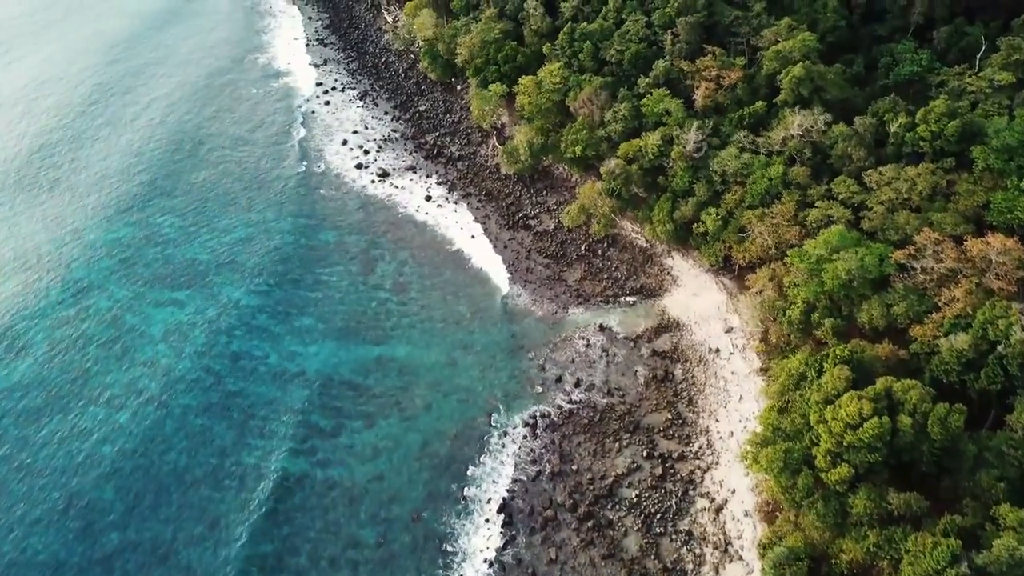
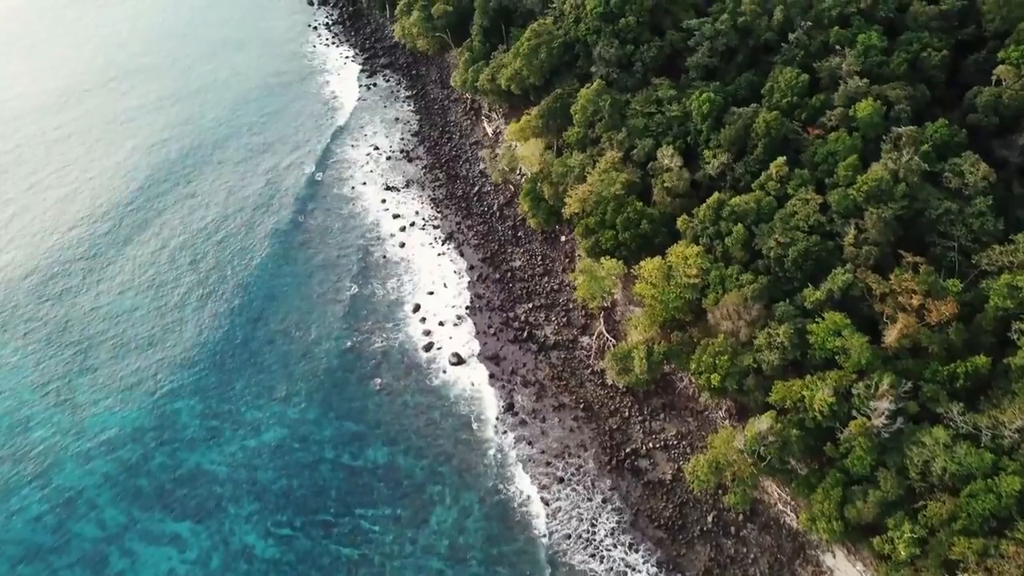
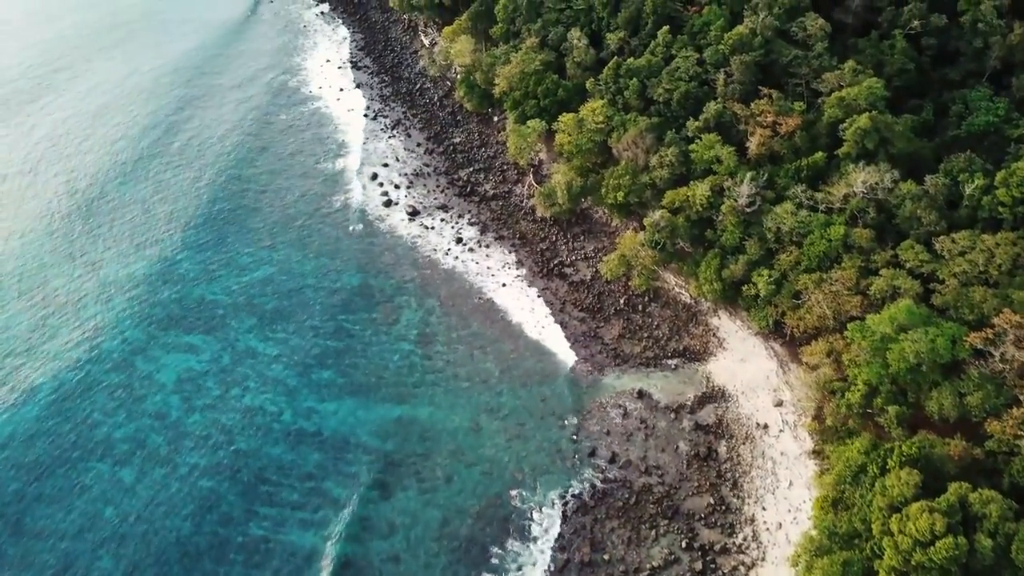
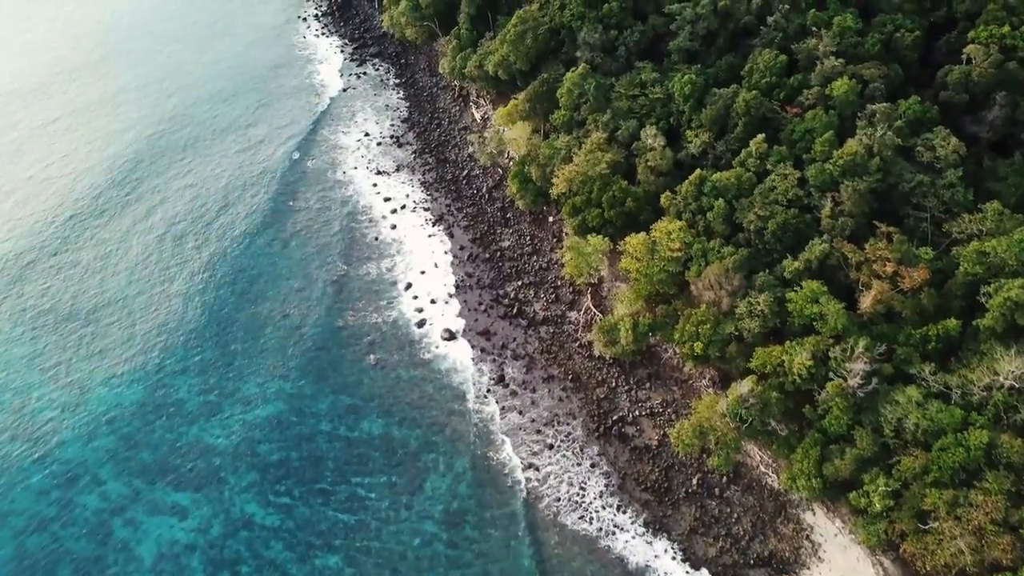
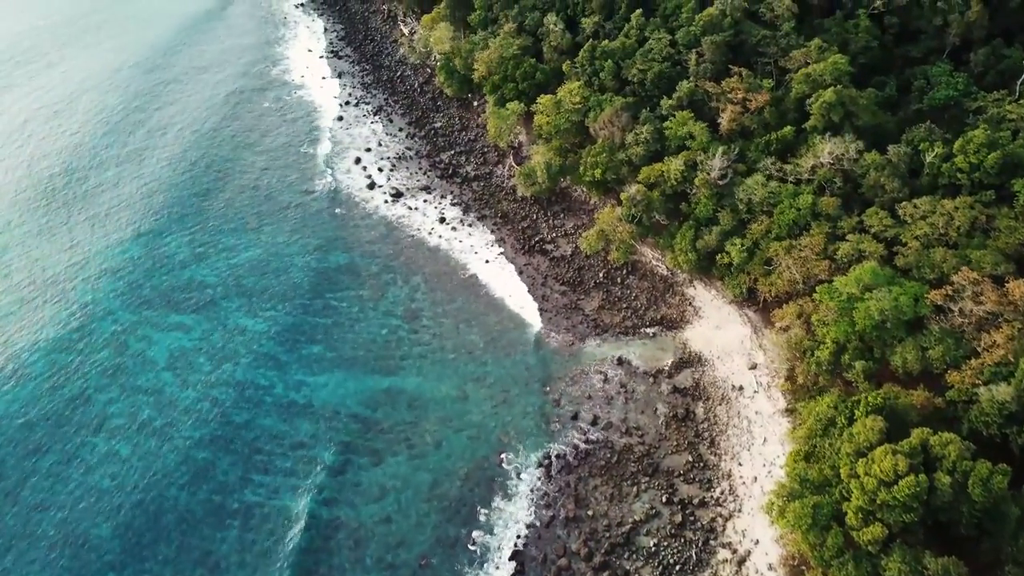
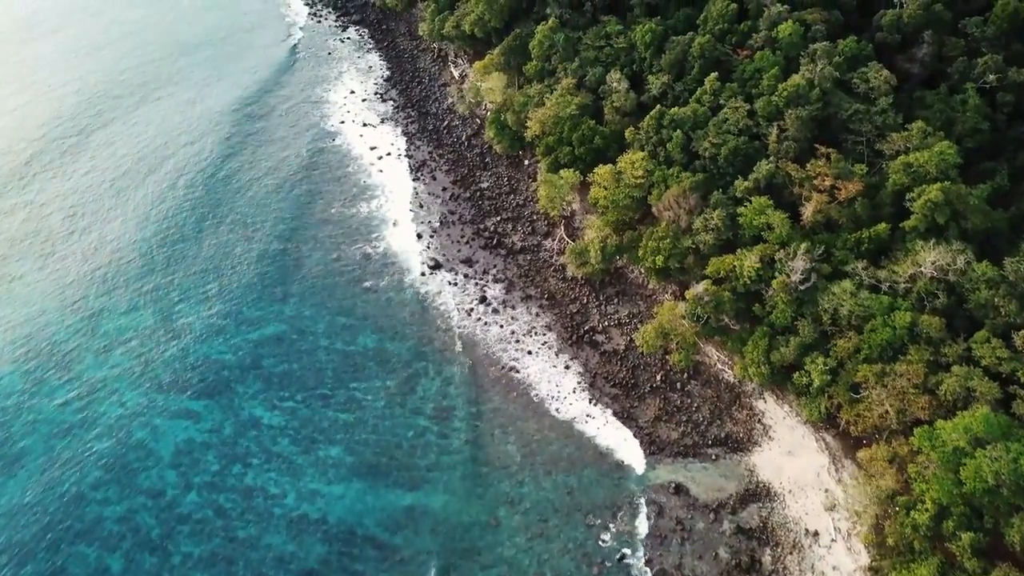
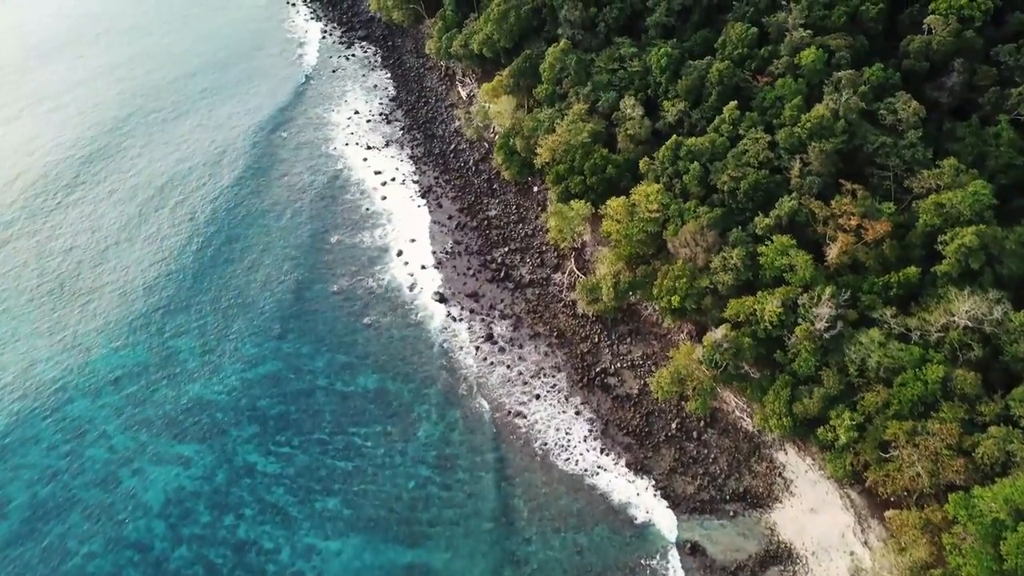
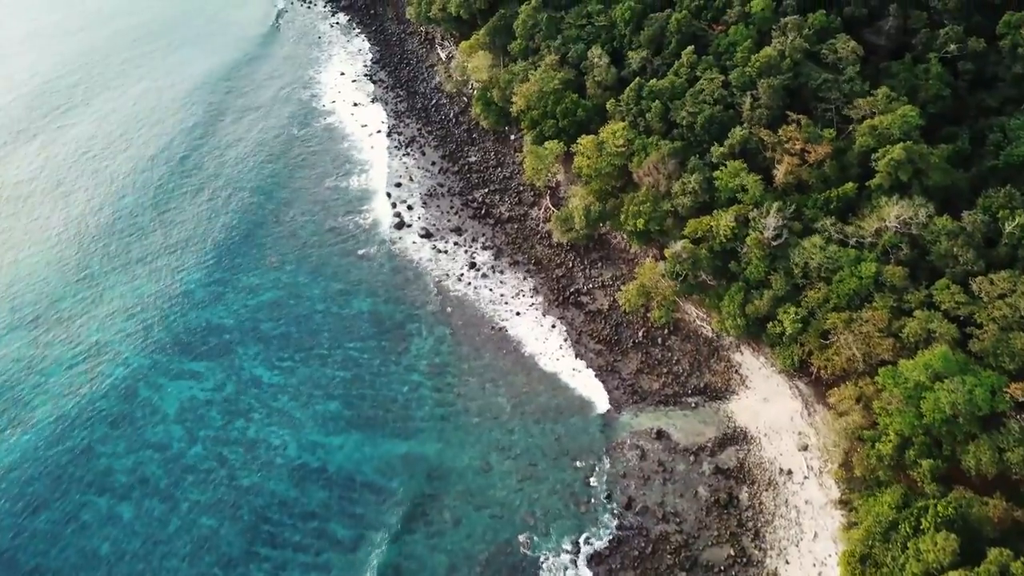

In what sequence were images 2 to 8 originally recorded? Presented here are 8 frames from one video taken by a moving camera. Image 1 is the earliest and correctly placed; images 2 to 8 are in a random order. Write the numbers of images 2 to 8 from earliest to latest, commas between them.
5, 3, 8, 6, 7, 4, 2
